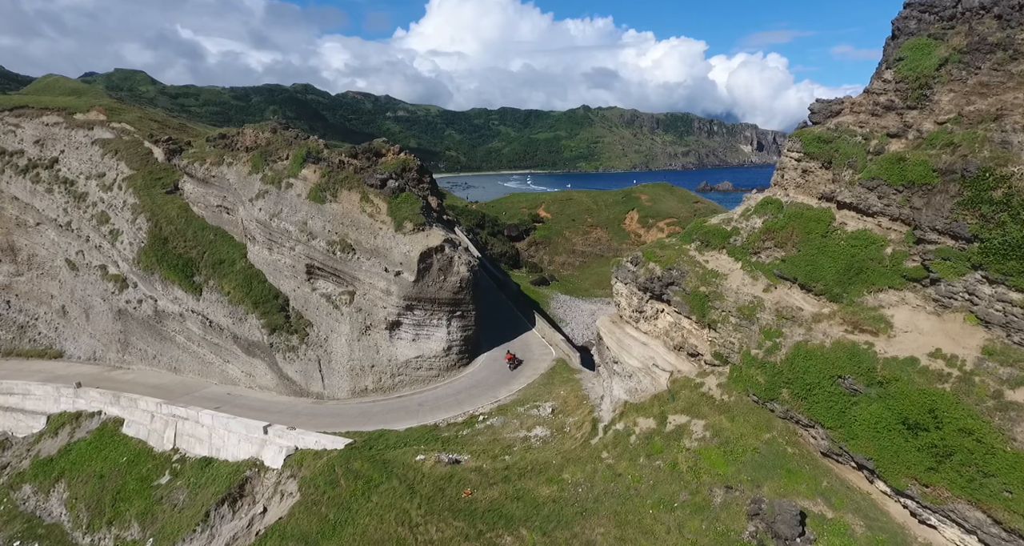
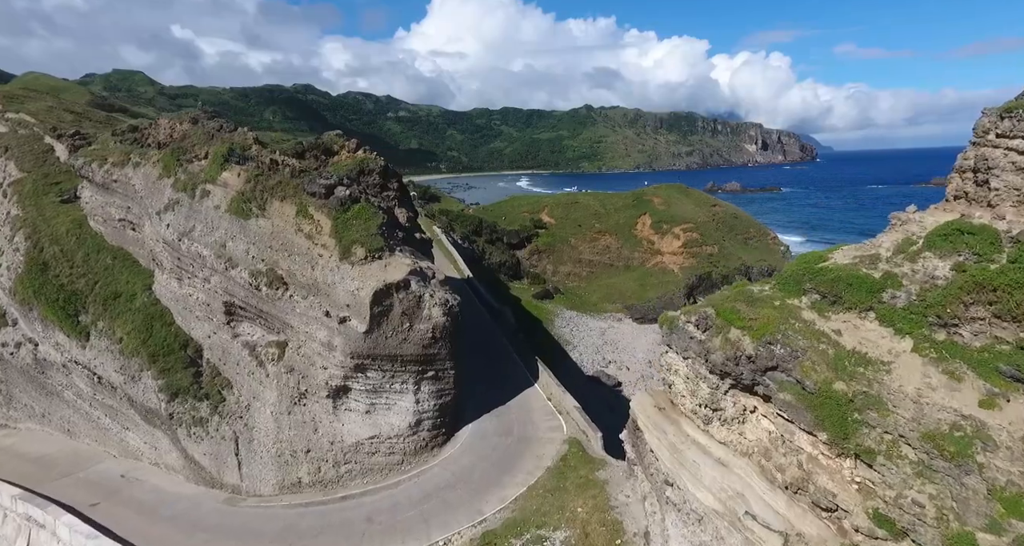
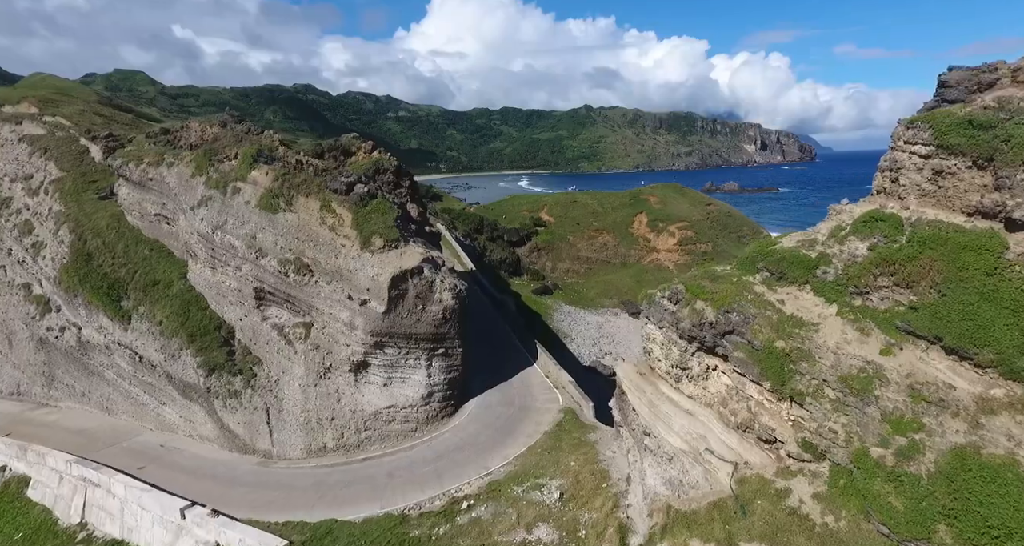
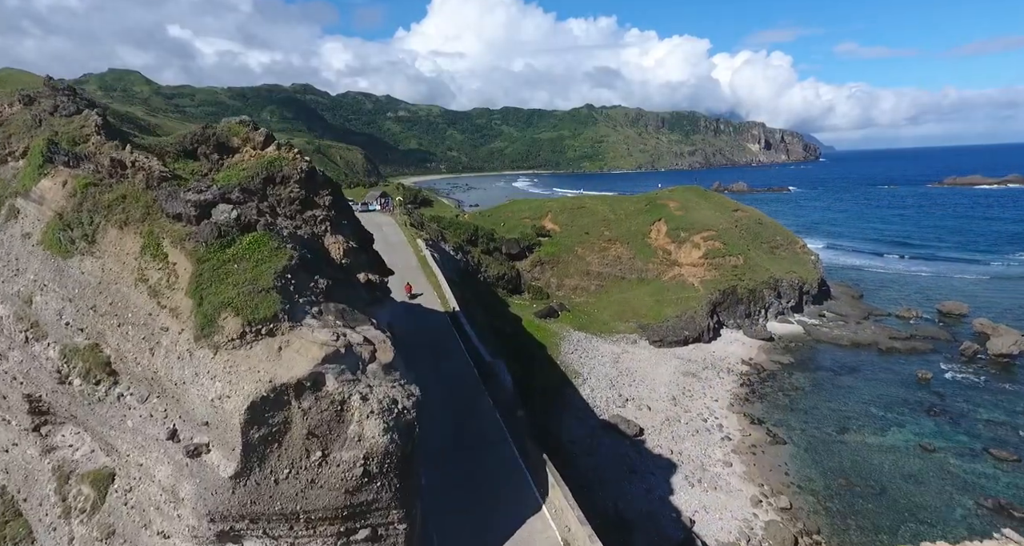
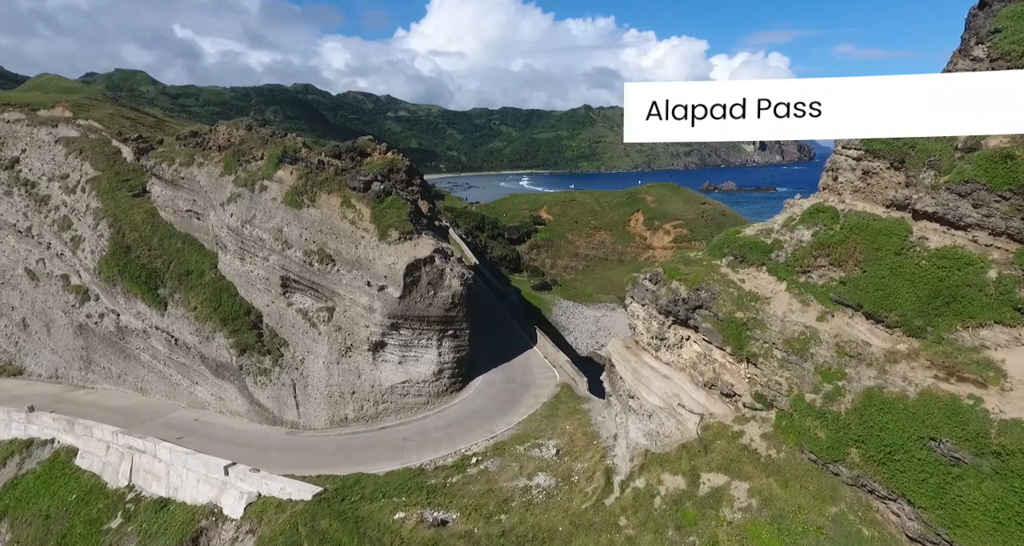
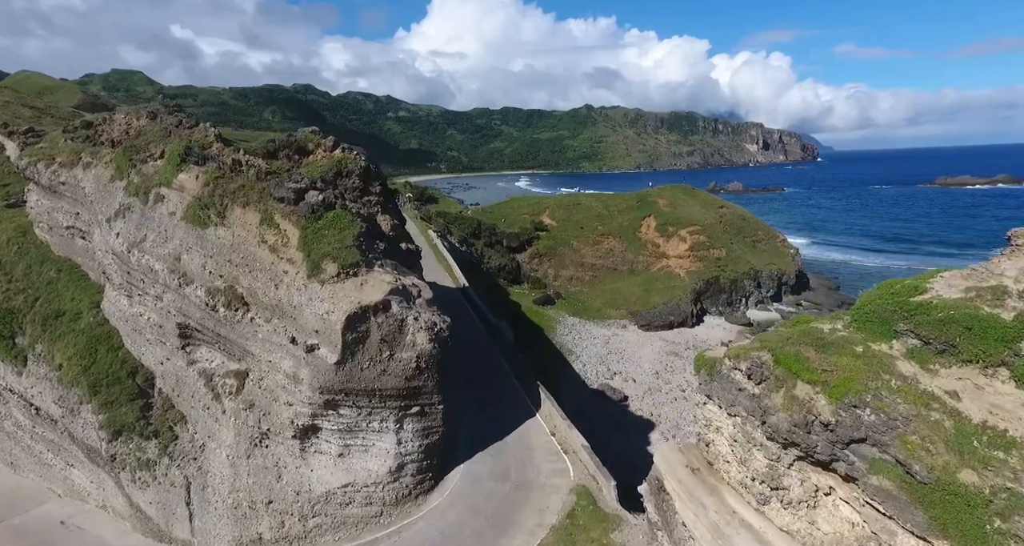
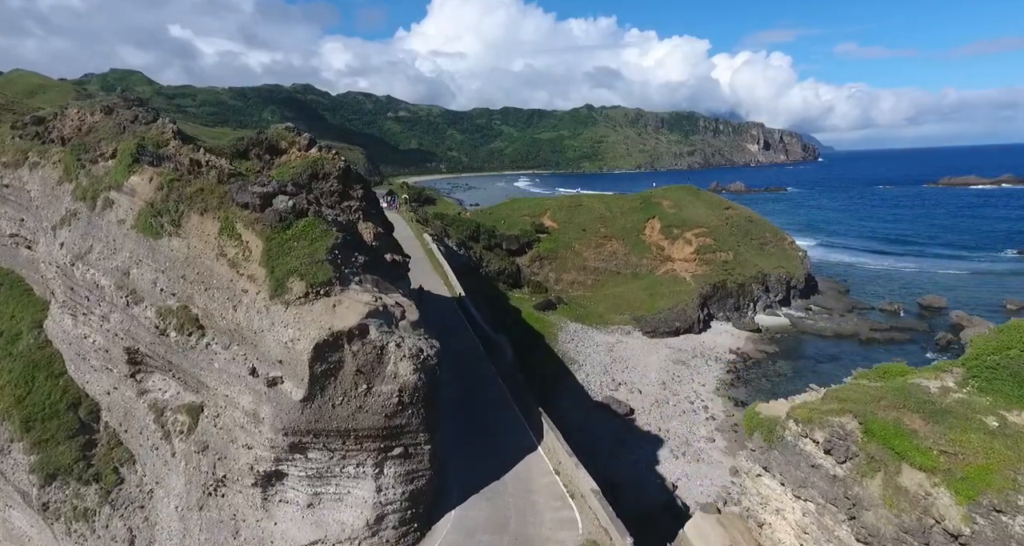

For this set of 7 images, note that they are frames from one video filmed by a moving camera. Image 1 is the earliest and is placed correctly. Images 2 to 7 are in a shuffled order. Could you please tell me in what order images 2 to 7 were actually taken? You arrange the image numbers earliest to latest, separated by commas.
5, 3, 2, 6, 7, 4
